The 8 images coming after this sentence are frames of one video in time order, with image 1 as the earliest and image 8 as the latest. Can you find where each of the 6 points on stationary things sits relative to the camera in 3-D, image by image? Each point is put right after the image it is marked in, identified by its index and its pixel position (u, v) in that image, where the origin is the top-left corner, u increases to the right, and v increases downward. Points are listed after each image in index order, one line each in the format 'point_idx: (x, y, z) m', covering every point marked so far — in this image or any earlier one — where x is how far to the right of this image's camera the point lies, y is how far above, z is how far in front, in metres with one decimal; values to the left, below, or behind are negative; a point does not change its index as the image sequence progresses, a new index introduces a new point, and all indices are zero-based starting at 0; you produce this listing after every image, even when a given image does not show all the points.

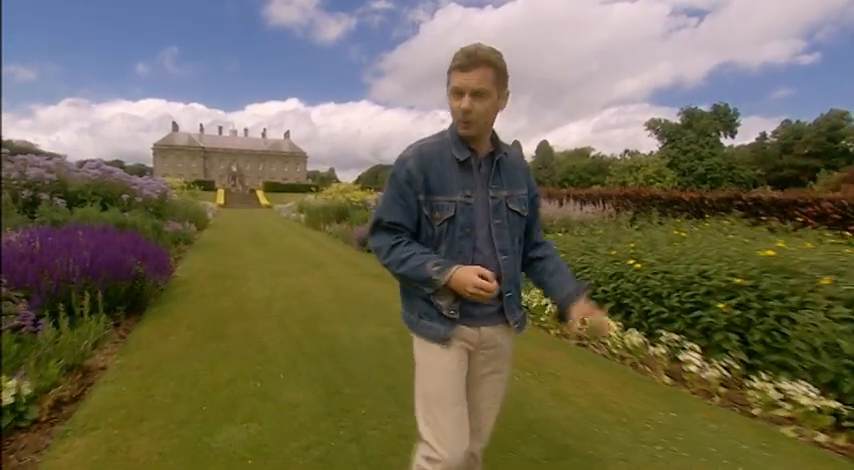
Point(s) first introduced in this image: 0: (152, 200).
0: (-6.7, +0.9, +10.7) m
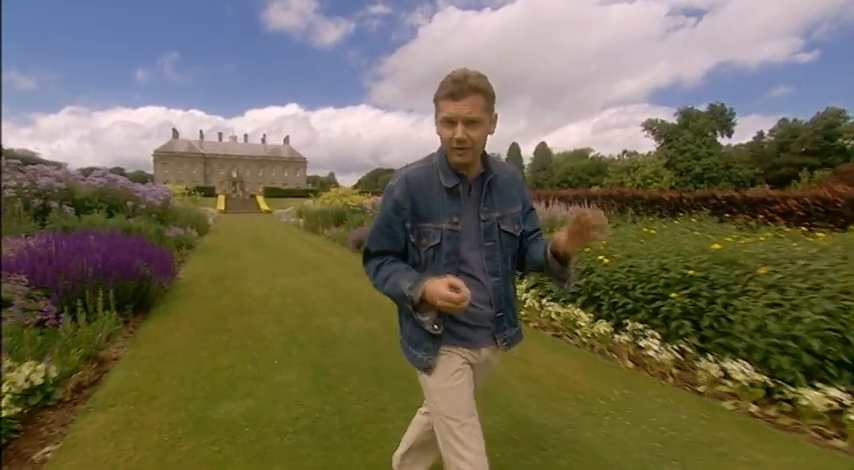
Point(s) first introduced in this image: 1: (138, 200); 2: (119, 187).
0: (-6.8, +0.7, +10.9) m
1: (-6.6, +0.8, +10.1) m
2: (-6.5, +1.0, +9.4) m
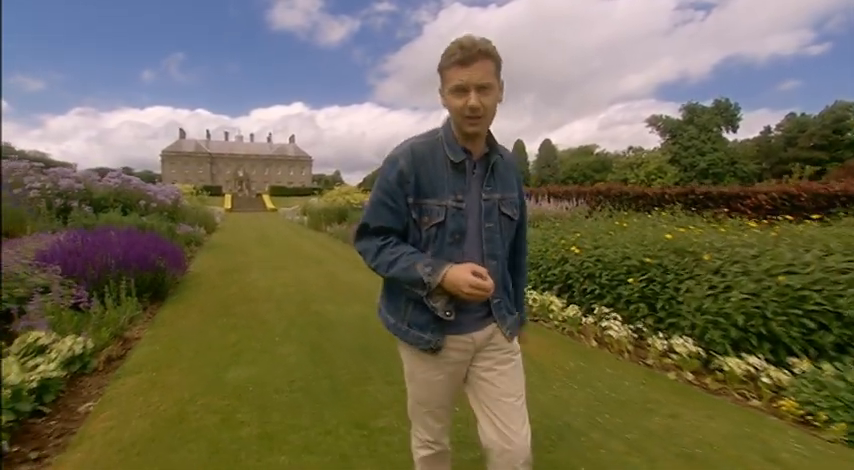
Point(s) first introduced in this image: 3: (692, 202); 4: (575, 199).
0: (-6.7, +0.8, +11.2) m
1: (-6.6, +0.9, +10.4) m
2: (-6.5, +1.1, +9.7) m
3: (+8.2, +1.1, +13.2) m
4: (+5.6, +1.4, +15.6) m
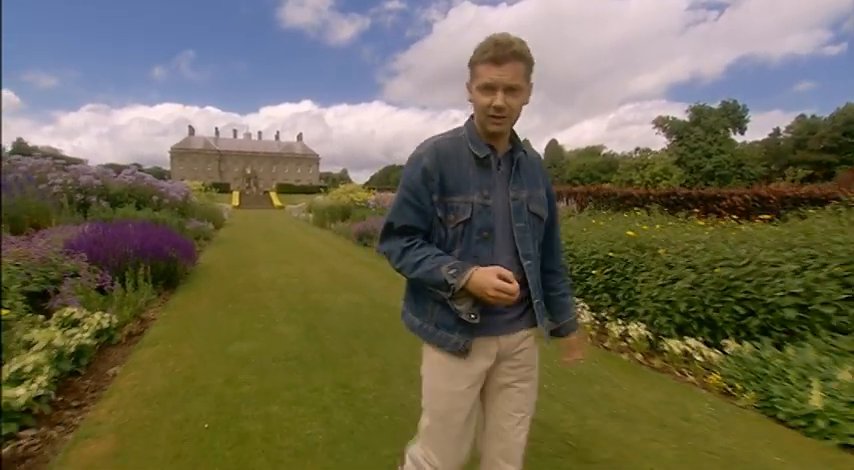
0: (-6.7, +0.9, +11.6) m
1: (-6.5, +1.0, +10.7) m
2: (-6.5, +1.2, +10.0) m
3: (+8.3, +1.0, +13.3) m
4: (+5.8, +1.4, +15.8) m
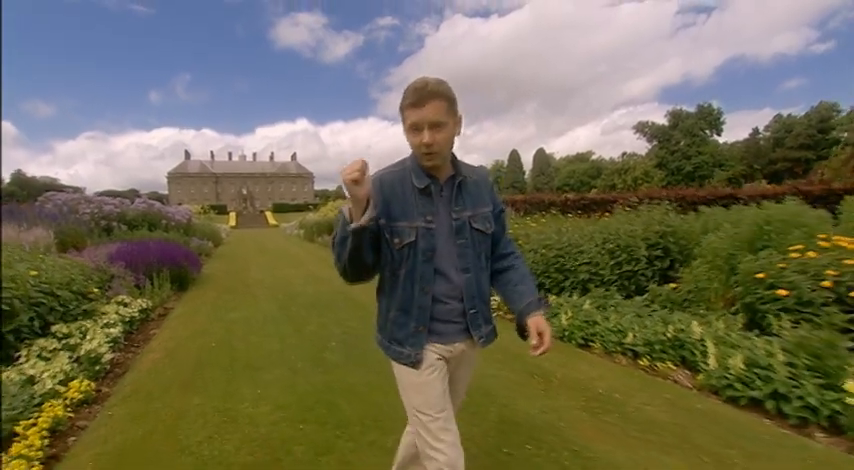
0: (-7.2, +0.3, +12.6) m
1: (-7.1, +0.5, +11.8) m
2: (-7.0, +0.7, +11.1) m
3: (+7.7, +1.0, +14.4) m
4: (+5.1, +1.2, +16.8) m
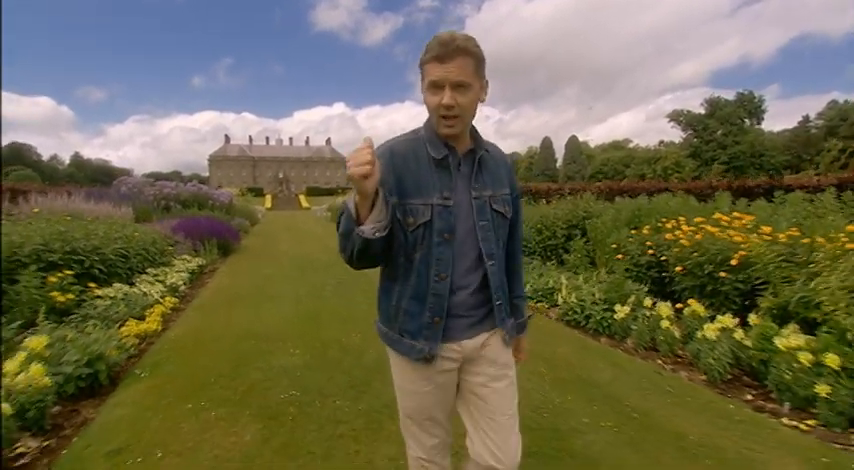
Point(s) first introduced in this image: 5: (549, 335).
0: (-6.7, +1.0, +14.0) m
1: (-6.6, +1.1, +13.2) m
2: (-6.6, +1.3, +12.5) m
3: (+8.3, +1.4, +14.7) m
4: (+6.0, +1.7, +17.3) m
5: (+1.6, -1.3, +5.6) m
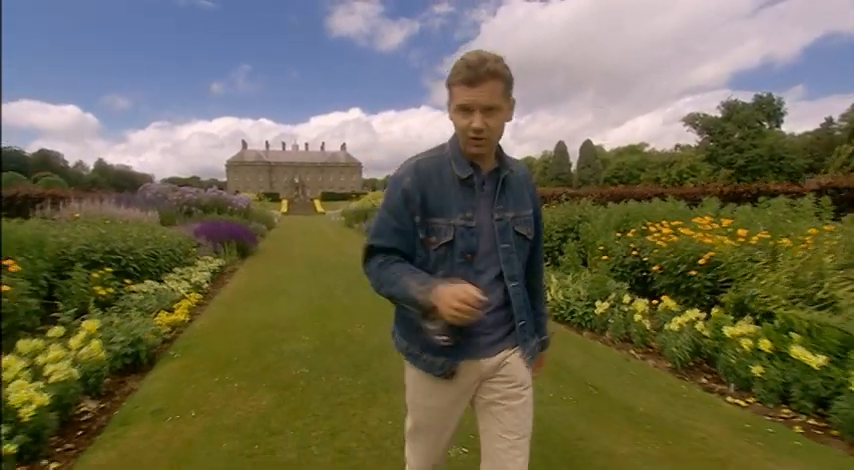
0: (-6.3, +0.8, +14.5) m
1: (-6.3, +1.0, +13.7) m
2: (-6.3, +1.2, +12.9) m
3: (+8.7, +1.2, +14.7) m
4: (+6.5, +1.5, +17.4) m
5: (+1.7, -1.4, +5.8) m
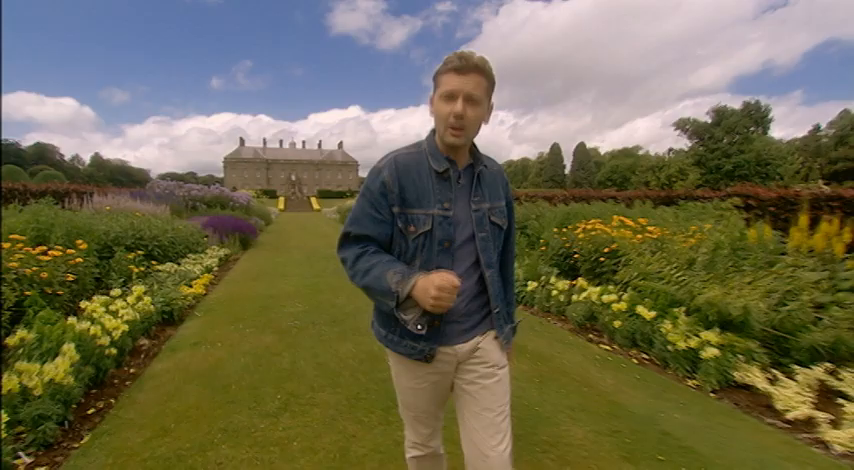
0: (-6.6, +1.0, +15.0) m
1: (-6.6, +1.1, +14.2) m
2: (-6.6, +1.3, +13.5) m
3: (+8.4, +1.2, +15.4) m
4: (+6.1, +1.5, +18.1) m
5: (+1.4, -1.3, +6.4) m
